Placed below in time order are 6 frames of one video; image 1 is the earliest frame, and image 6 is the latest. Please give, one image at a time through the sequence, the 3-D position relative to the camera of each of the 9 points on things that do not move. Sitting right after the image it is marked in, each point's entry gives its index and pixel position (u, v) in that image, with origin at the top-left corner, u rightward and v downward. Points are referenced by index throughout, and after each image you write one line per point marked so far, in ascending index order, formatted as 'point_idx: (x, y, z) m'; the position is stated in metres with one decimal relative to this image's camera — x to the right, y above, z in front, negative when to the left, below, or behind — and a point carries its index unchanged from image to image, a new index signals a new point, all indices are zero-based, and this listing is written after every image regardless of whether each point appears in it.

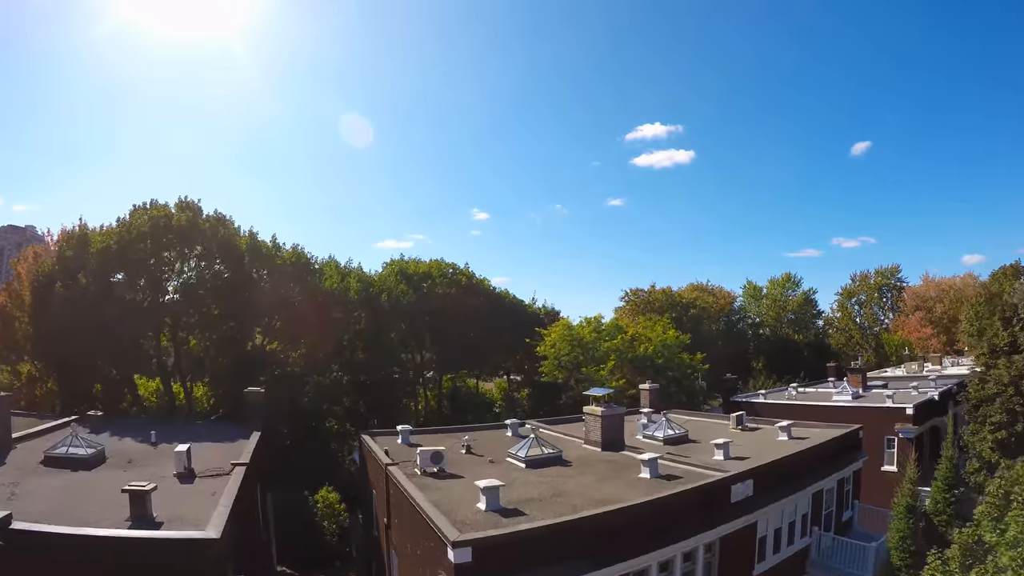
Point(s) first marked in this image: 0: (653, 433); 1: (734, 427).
0: (+3.5, -3.6, +13.3) m
1: (+6.2, -3.9, +15.1) m
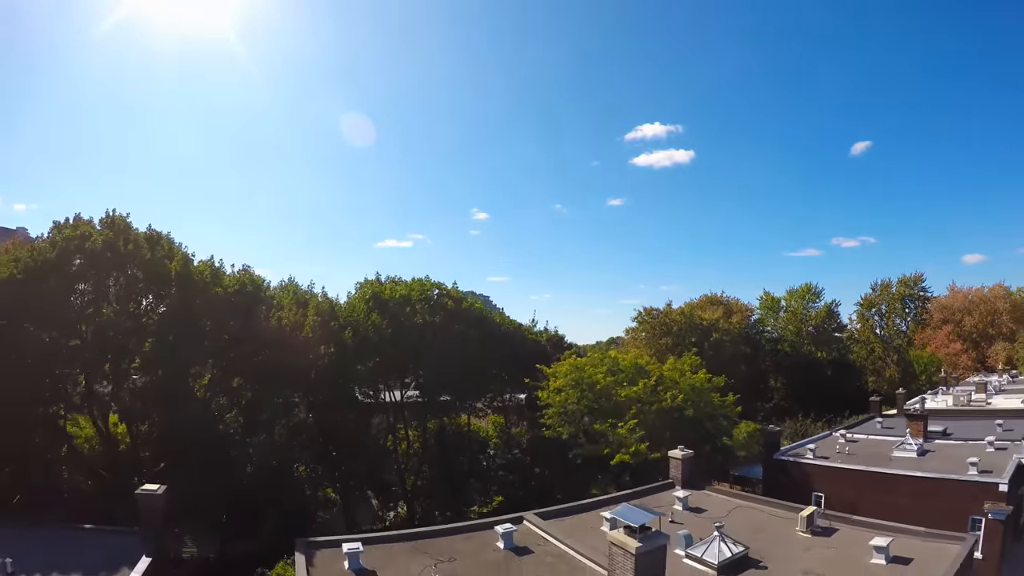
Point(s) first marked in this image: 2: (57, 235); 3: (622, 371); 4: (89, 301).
0: (+3.3, -4.7, +9.5) m
1: (+6.0, -5.0, +11.3) m
2: (-14.4, +1.7, +17.3) m
3: (+3.5, -2.7, +17.6) m
4: (-13.6, -0.4, +17.6) m
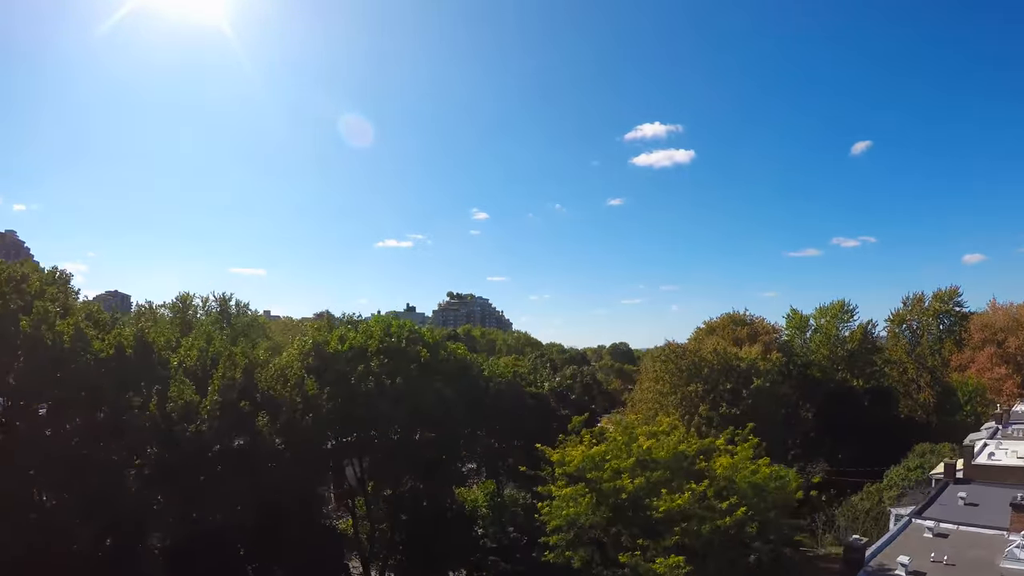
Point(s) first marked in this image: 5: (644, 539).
0: (+3.1, -6.1, +4.6) m
1: (+5.8, -6.4, +6.4) m
2: (-14.6, +0.3, +12.4) m
3: (+3.3, -4.2, +12.7) m
4: (-13.9, -1.8, +12.7) m
5: (+2.9, -5.5, +12.0) m
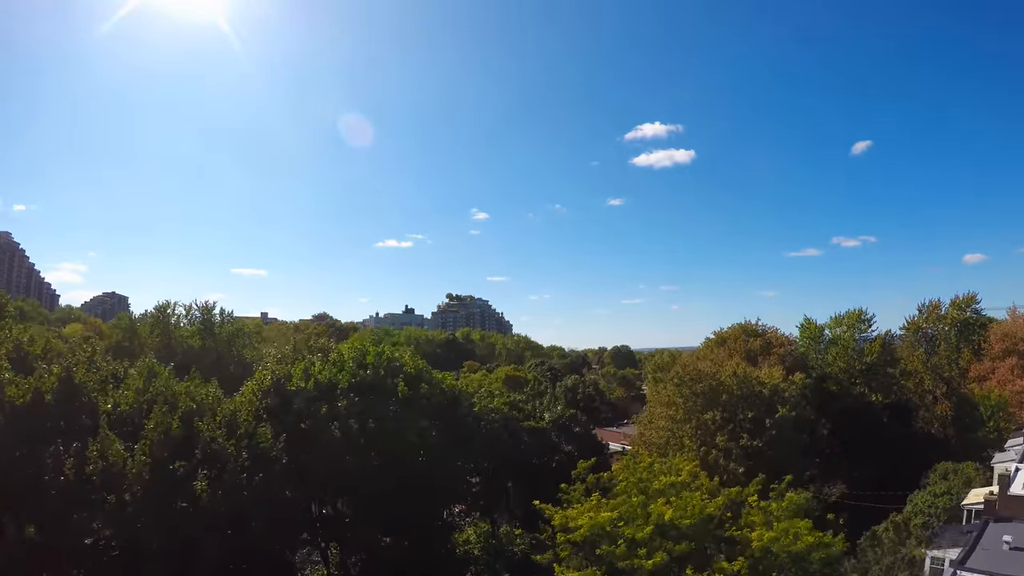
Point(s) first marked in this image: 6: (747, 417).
0: (+2.9, -6.7, +2.5) m
1: (+5.6, -7.0, +4.2) m
2: (-14.7, -0.4, +10.3) m
3: (+3.2, -4.8, +10.5) m
4: (-14.0, -2.4, +10.6) m
5: (+2.8, -6.1, +9.9) m
6: (+8.6, -4.6, +19.8) m
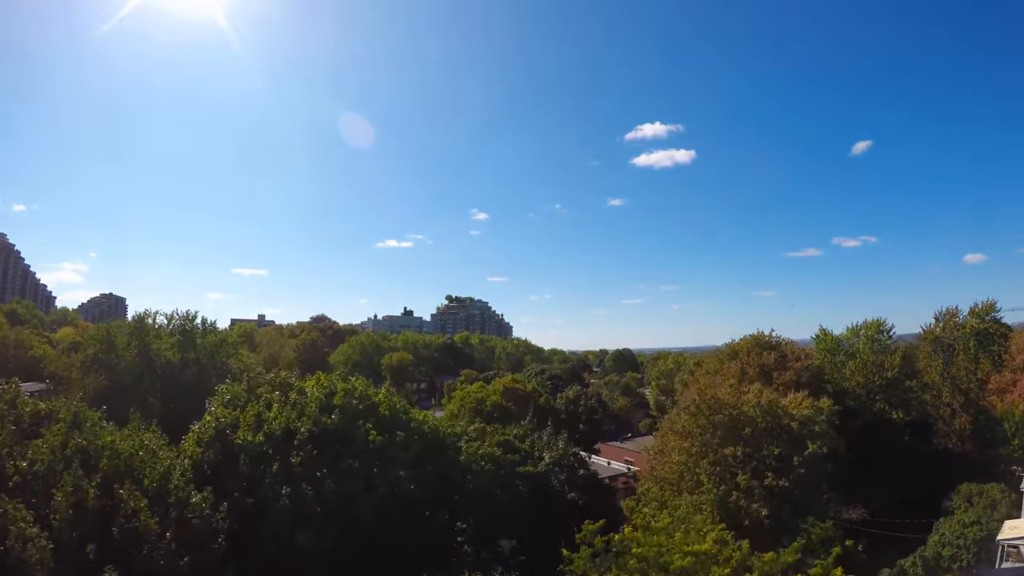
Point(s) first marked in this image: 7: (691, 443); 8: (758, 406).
0: (+2.8, -7.4, +0.3) m
1: (+5.5, -7.6, +2.1) m
2: (-14.9, -1.0, +8.1) m
3: (+3.0, -5.4, +8.4) m
4: (-14.1, -3.1, +8.4) m
5: (+2.6, -6.7, +7.7) m
6: (+8.4, -5.2, +17.7) m
7: (+6.1, -5.2, +18.6) m
8: (+8.3, -3.9, +18.4) m
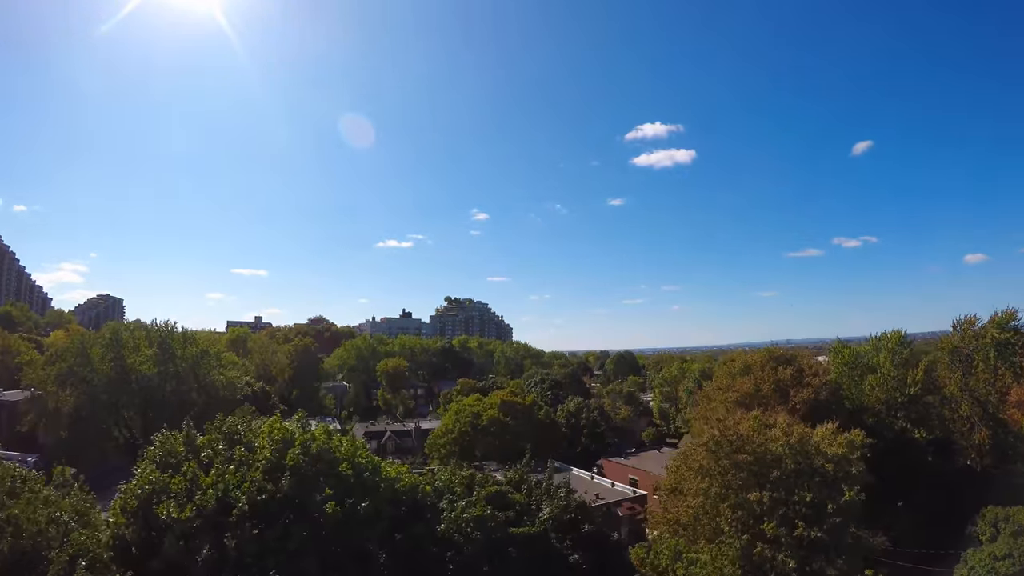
0: (+2.6, -8.0, -1.8) m
1: (+5.3, -8.3, 0.0) m
2: (-15.0, -1.6, +6.0) m
3: (+2.9, -6.0, +6.3) m
4: (-14.3, -3.7, +6.3) m
5: (+2.5, -7.3, +5.6) m
6: (+8.3, -5.8, +15.5) m
7: (+5.9, -5.8, +16.4) m
8: (+8.1, -4.6, +16.3) m
